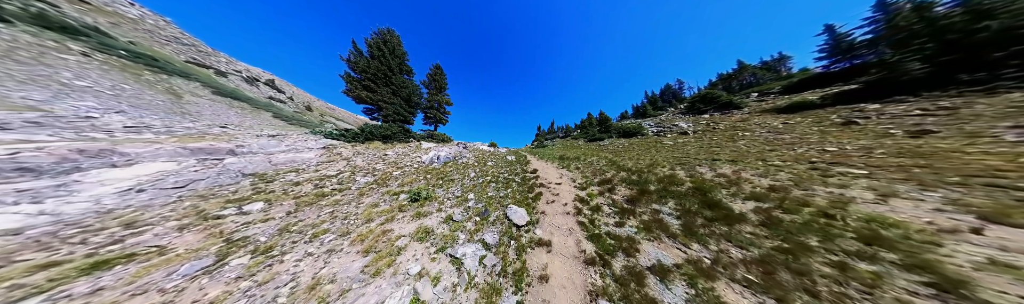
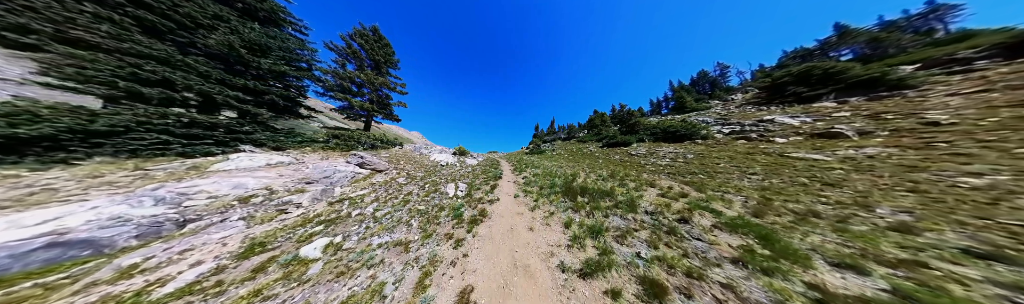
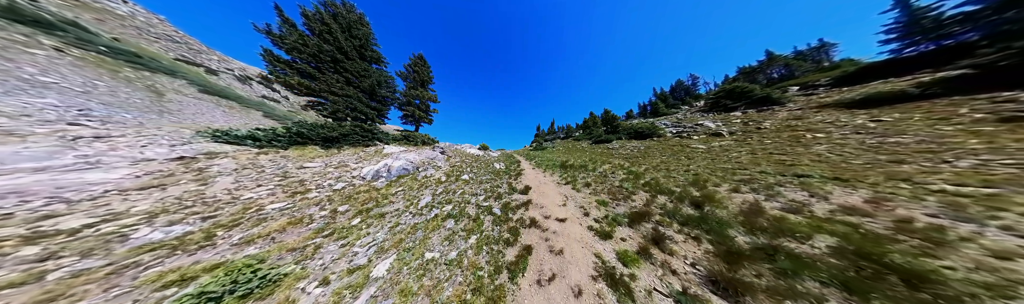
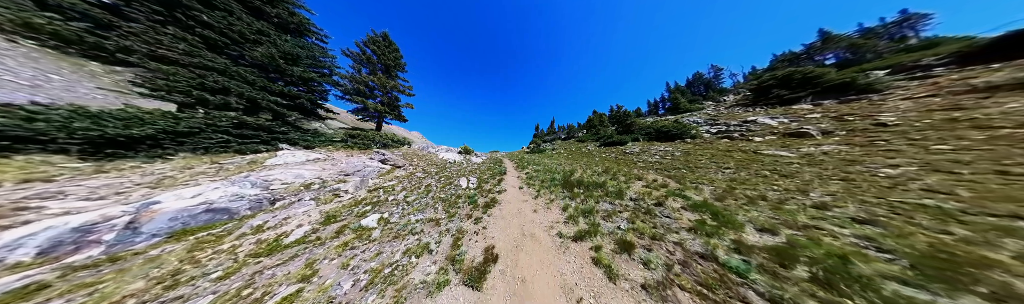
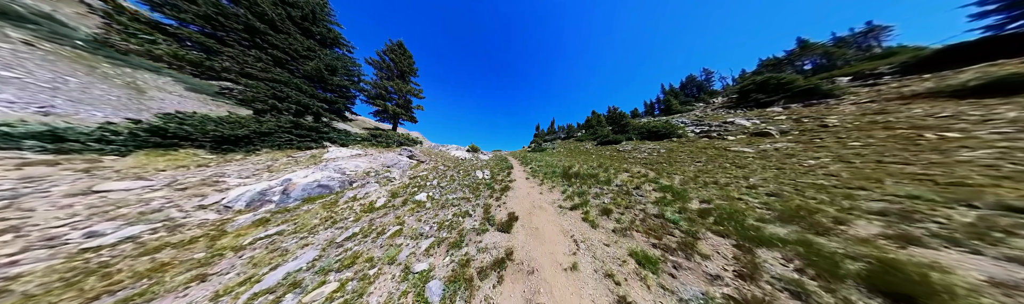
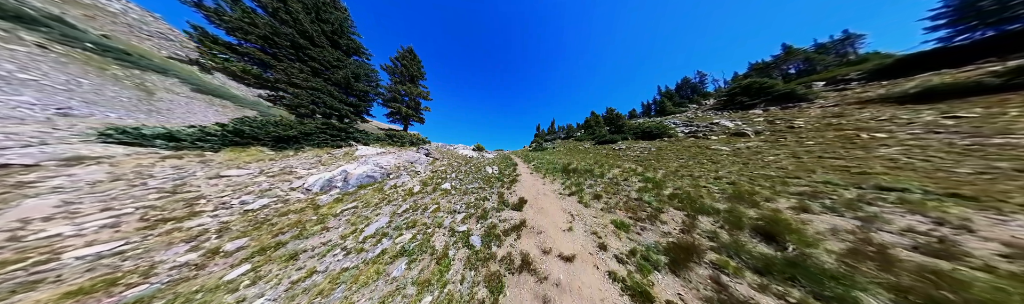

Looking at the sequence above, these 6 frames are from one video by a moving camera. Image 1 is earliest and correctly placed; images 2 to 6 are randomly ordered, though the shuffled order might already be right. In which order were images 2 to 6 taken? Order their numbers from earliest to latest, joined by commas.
3, 6, 5, 4, 2
